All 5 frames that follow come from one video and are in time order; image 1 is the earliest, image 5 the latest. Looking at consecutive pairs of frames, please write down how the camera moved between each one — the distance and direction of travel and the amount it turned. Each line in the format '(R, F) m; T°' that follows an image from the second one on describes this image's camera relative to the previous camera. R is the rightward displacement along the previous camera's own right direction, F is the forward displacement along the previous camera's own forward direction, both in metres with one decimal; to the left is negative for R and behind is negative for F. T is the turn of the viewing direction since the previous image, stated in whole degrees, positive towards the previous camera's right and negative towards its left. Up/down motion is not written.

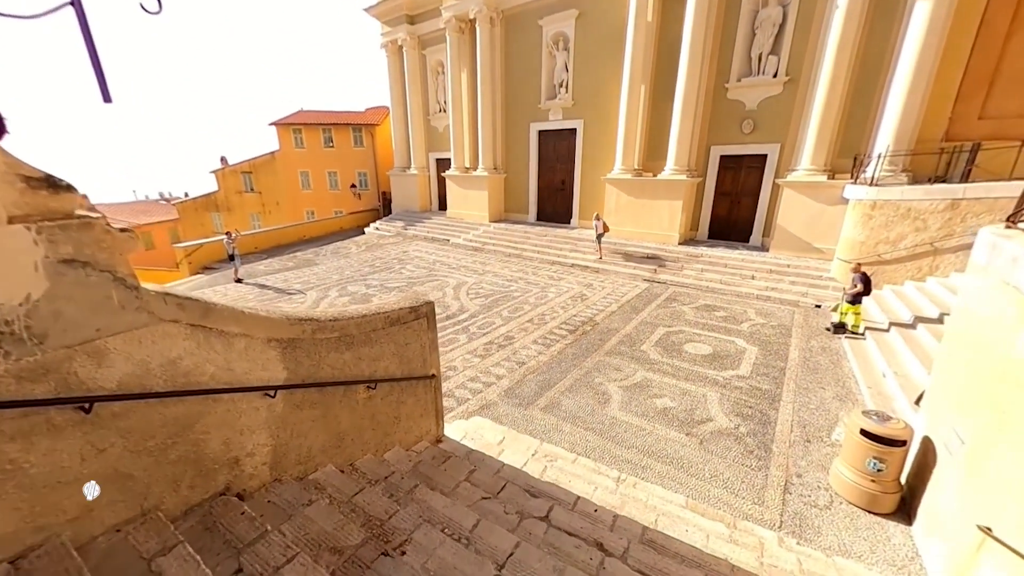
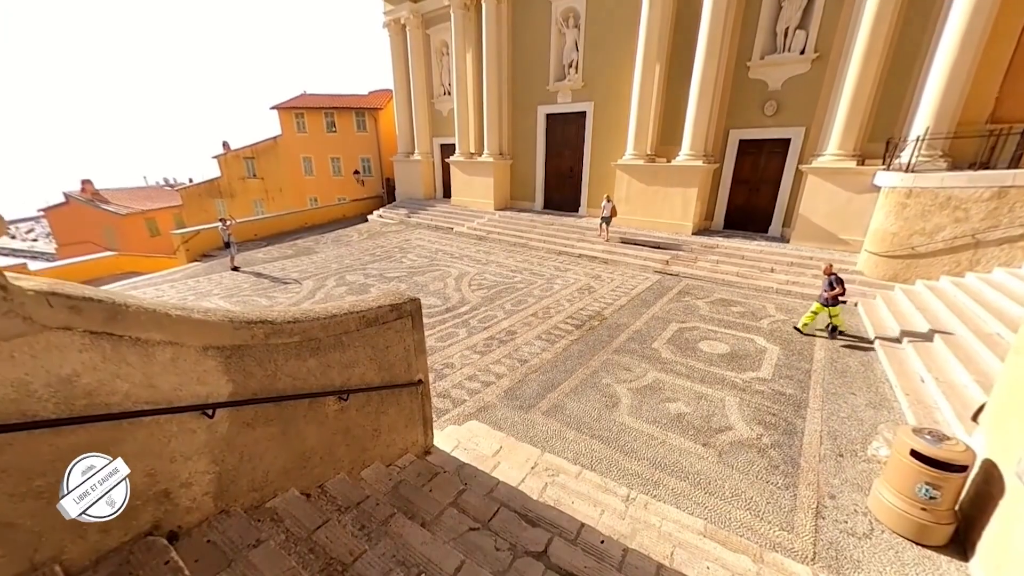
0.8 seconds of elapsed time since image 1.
(+0.1, +0.4) m; -1°
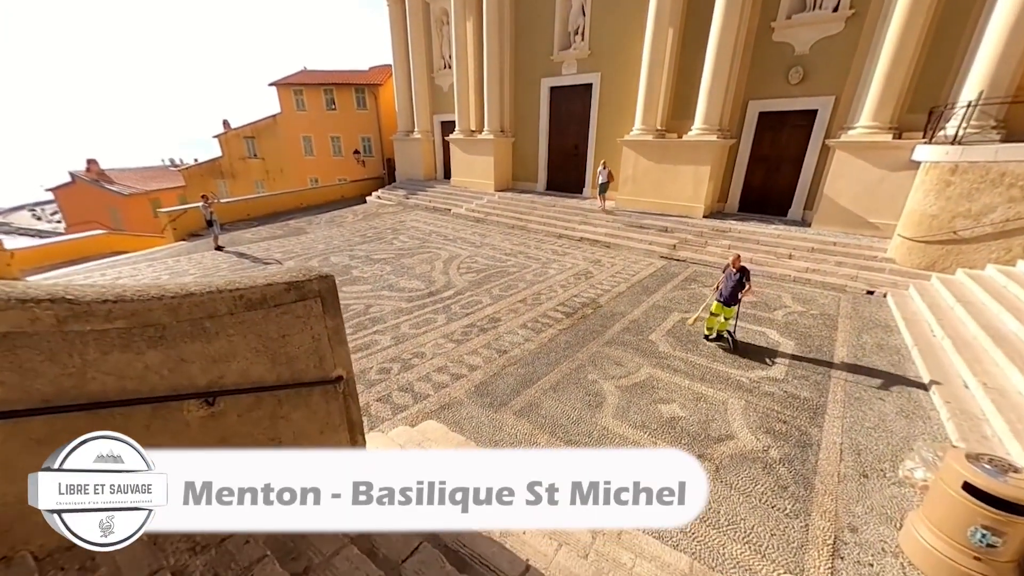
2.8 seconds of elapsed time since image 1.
(+0.4, +0.5) m; -2°
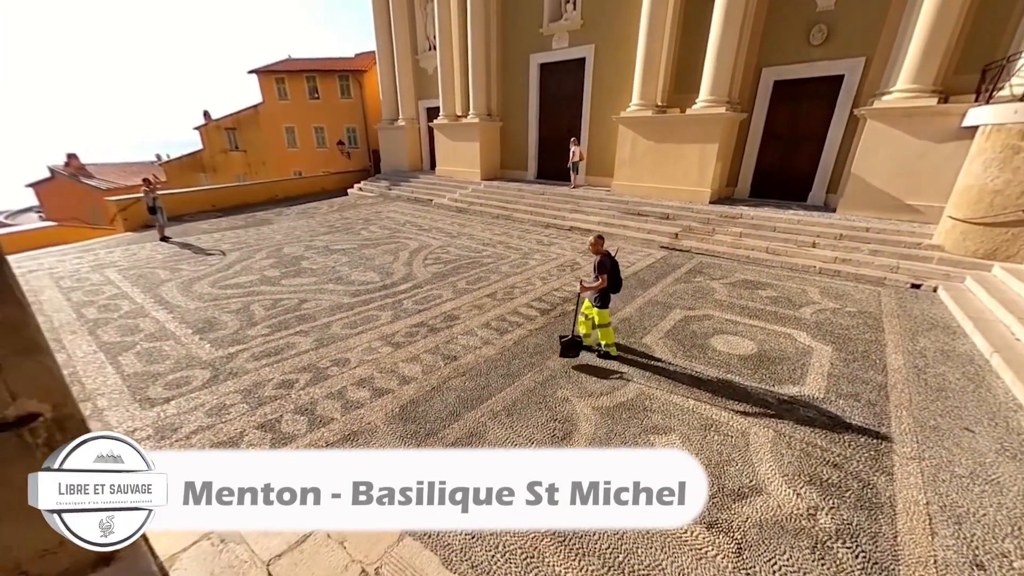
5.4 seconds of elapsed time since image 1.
(+0.5, +1.0) m; -1°
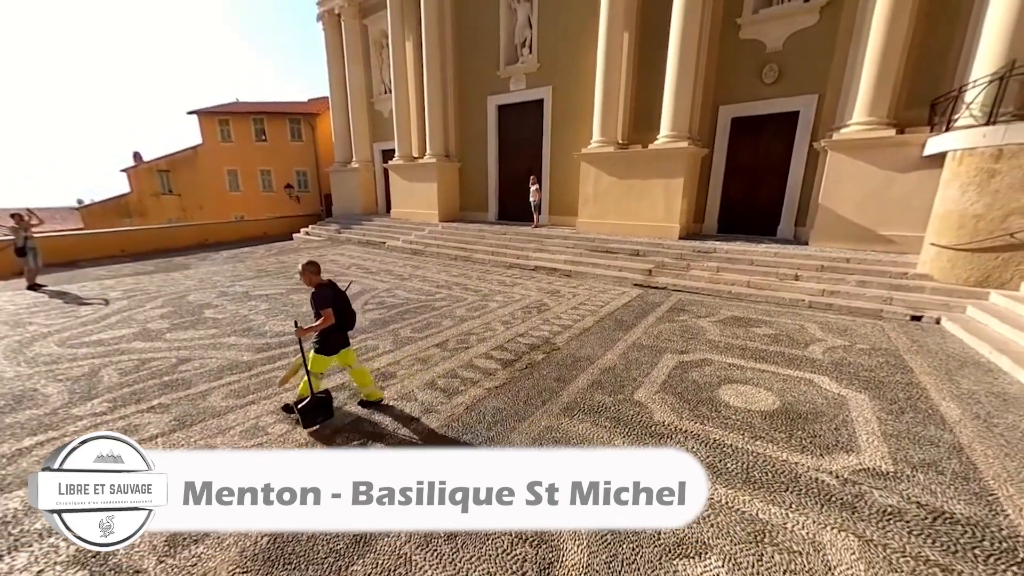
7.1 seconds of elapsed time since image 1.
(+0.1, +0.9) m; +5°
